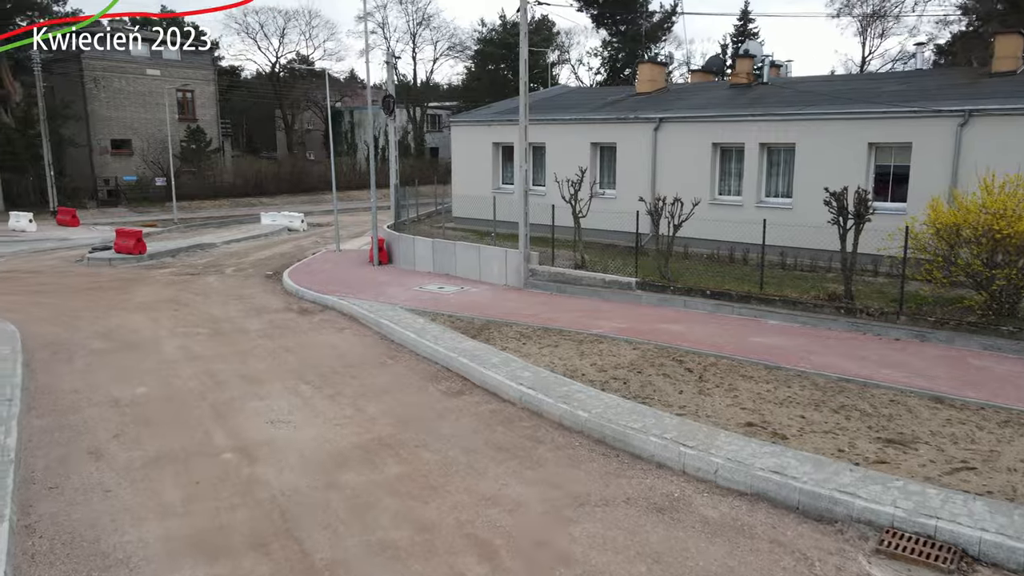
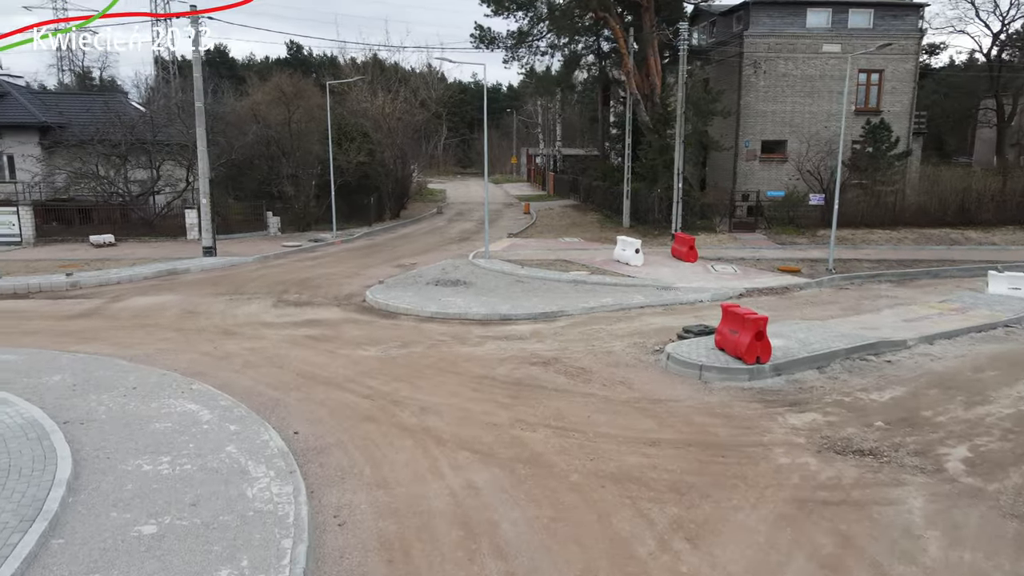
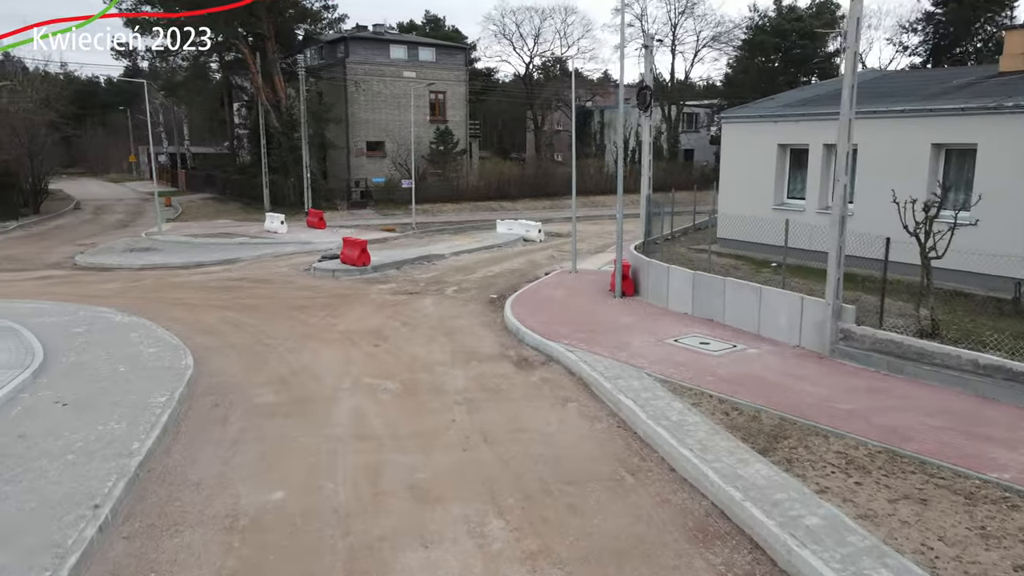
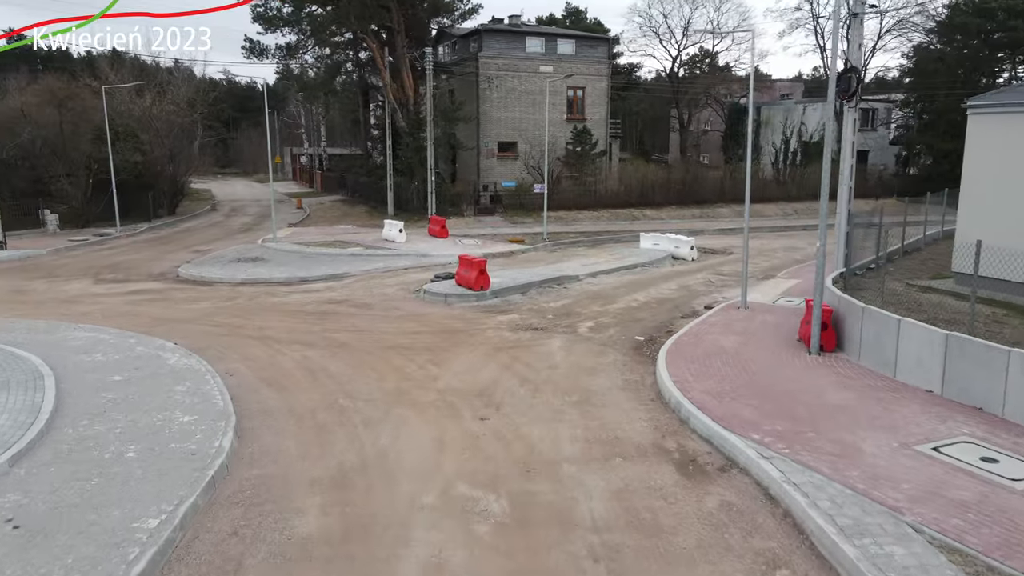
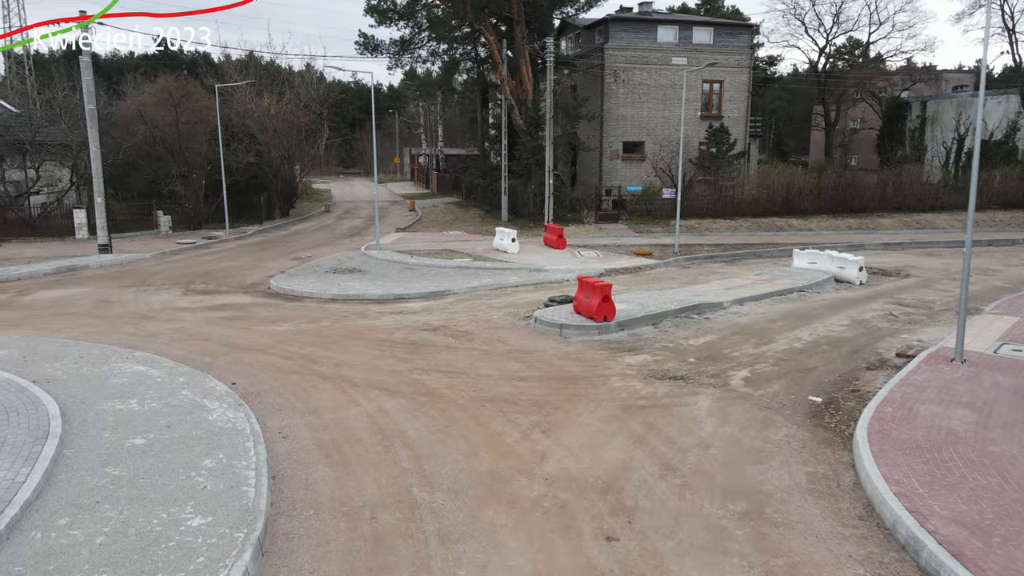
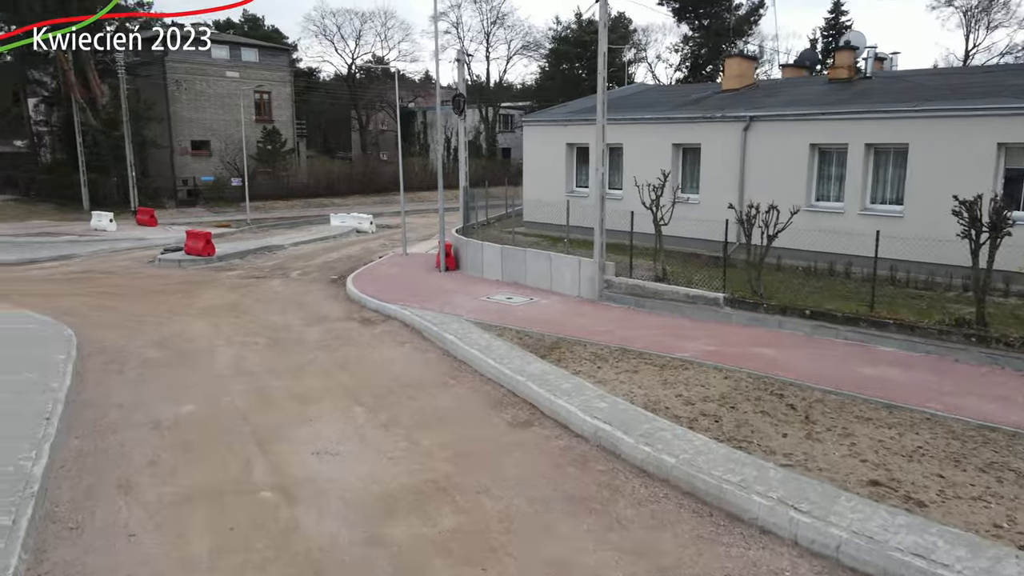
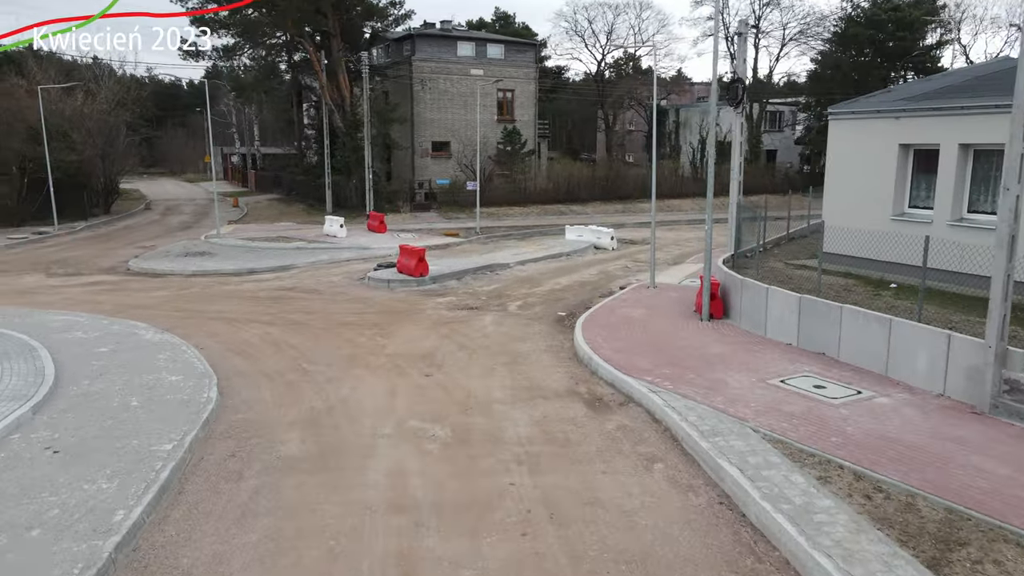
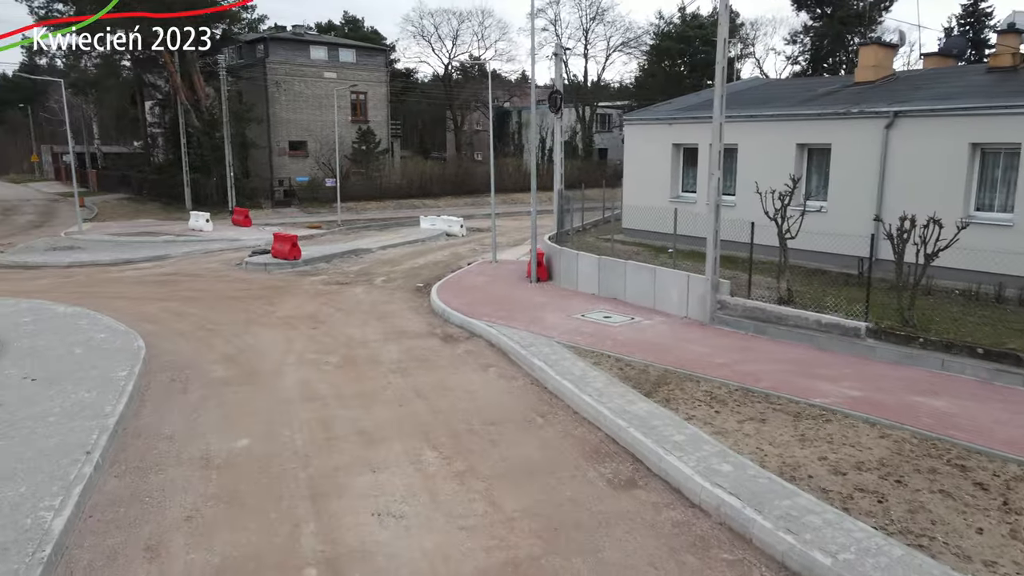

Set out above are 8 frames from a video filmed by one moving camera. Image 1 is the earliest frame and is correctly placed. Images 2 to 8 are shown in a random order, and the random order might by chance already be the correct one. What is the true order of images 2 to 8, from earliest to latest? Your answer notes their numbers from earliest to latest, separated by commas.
6, 8, 3, 7, 4, 5, 2
